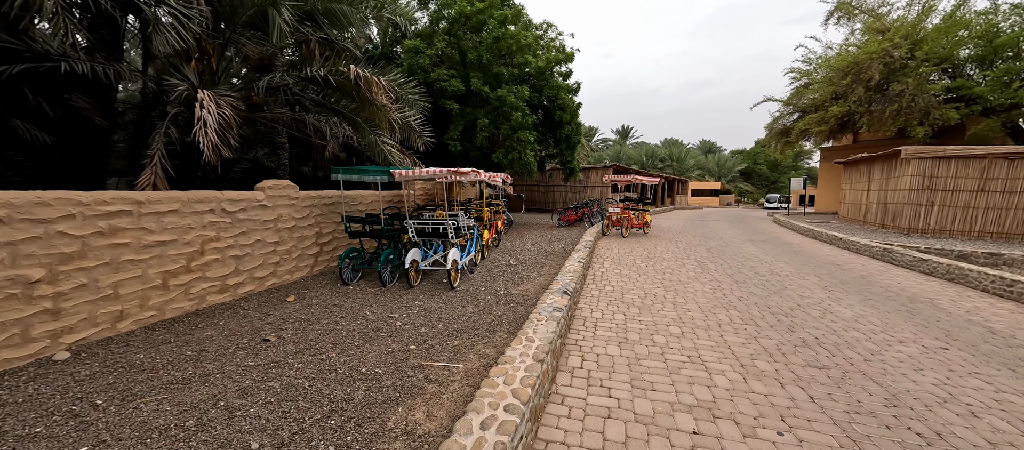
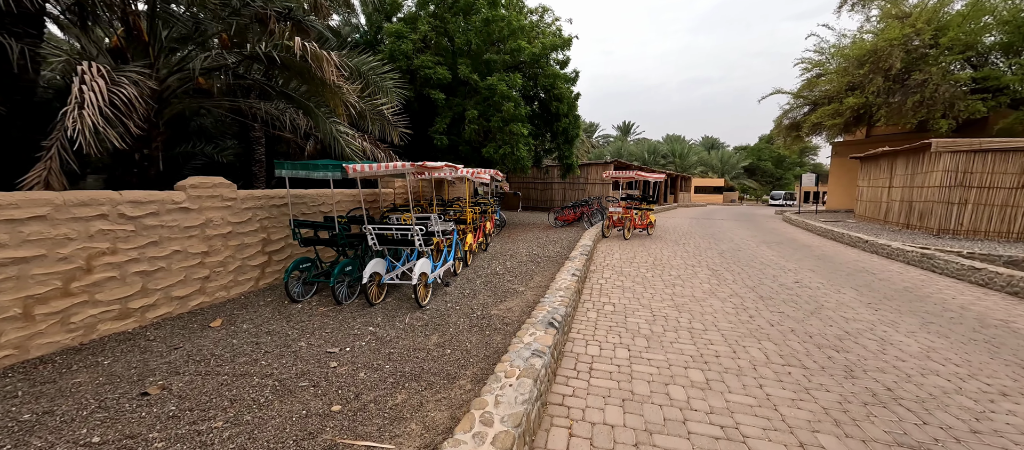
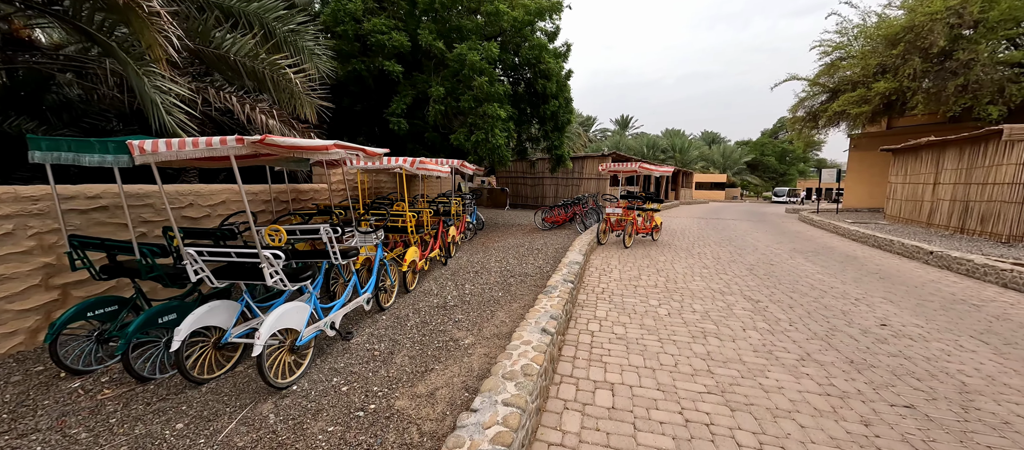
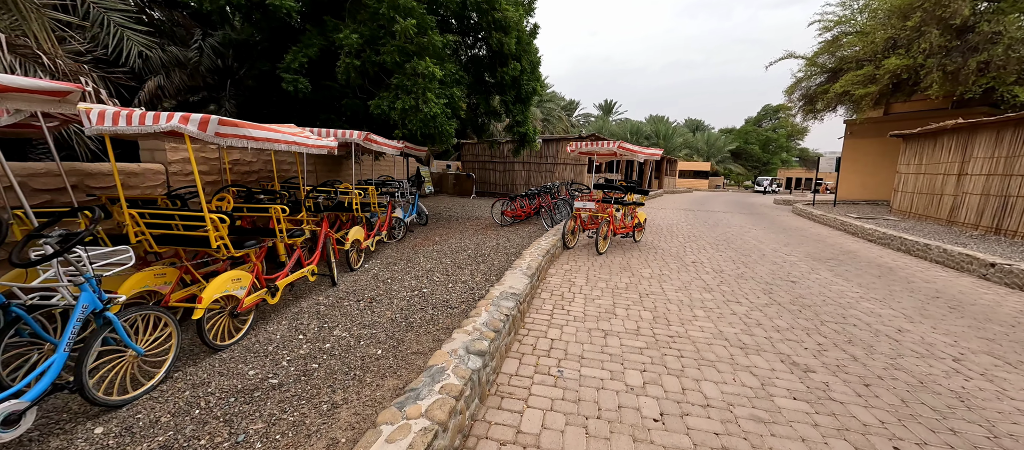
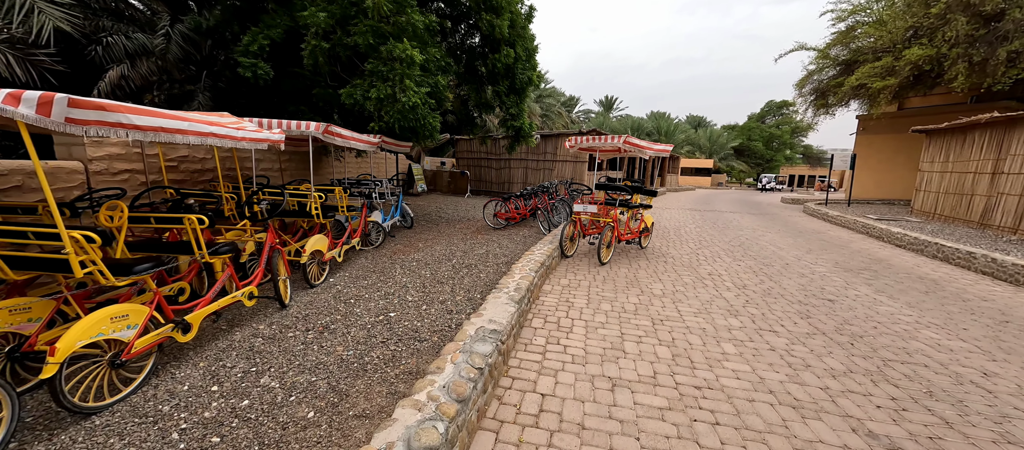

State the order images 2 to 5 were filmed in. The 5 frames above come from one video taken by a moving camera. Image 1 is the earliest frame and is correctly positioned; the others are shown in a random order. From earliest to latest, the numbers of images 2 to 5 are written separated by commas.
2, 3, 4, 5
